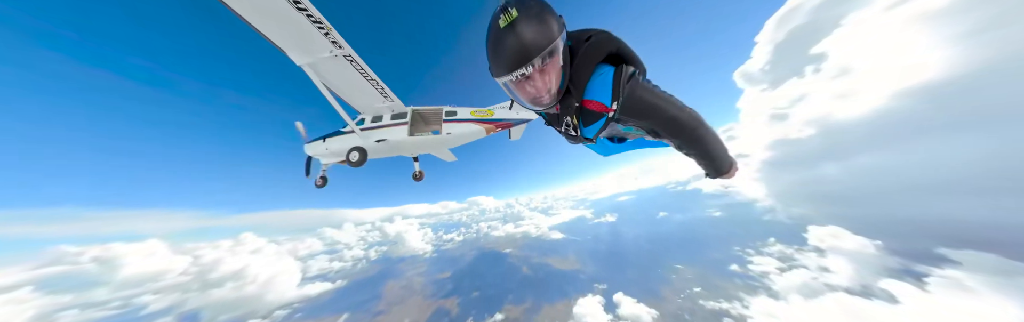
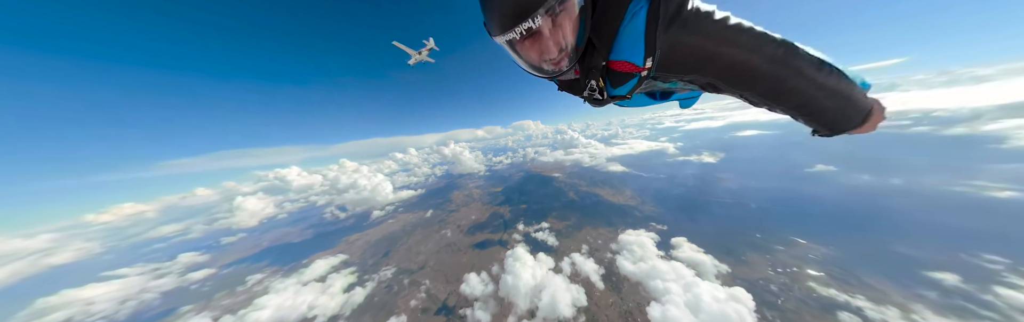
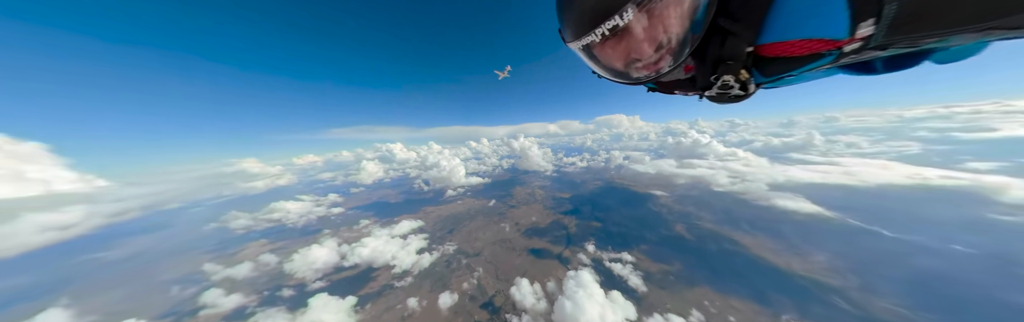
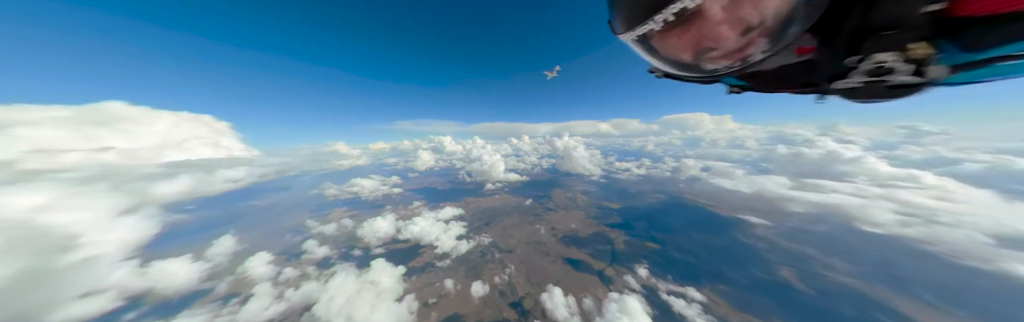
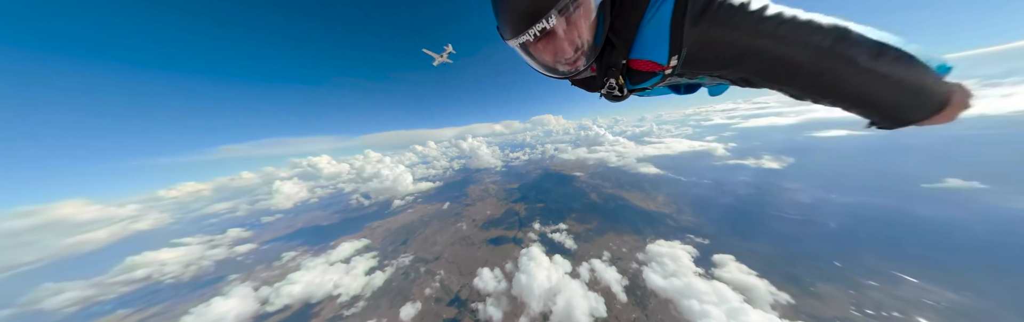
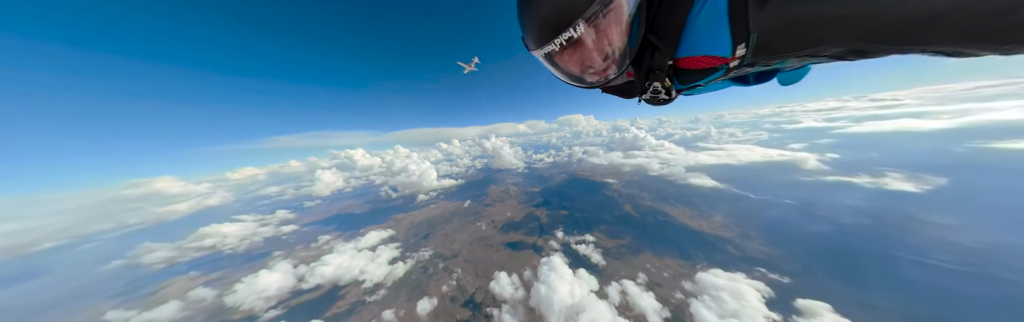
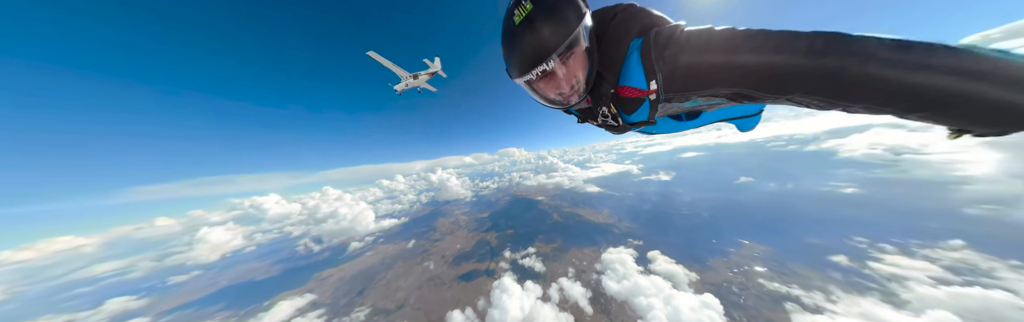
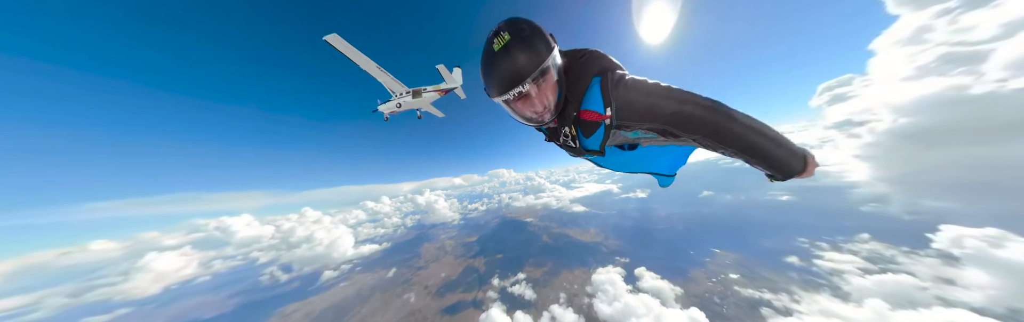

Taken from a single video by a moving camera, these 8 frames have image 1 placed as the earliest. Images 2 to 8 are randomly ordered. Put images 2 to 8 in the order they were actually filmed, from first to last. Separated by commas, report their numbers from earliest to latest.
8, 7, 2, 5, 6, 3, 4
